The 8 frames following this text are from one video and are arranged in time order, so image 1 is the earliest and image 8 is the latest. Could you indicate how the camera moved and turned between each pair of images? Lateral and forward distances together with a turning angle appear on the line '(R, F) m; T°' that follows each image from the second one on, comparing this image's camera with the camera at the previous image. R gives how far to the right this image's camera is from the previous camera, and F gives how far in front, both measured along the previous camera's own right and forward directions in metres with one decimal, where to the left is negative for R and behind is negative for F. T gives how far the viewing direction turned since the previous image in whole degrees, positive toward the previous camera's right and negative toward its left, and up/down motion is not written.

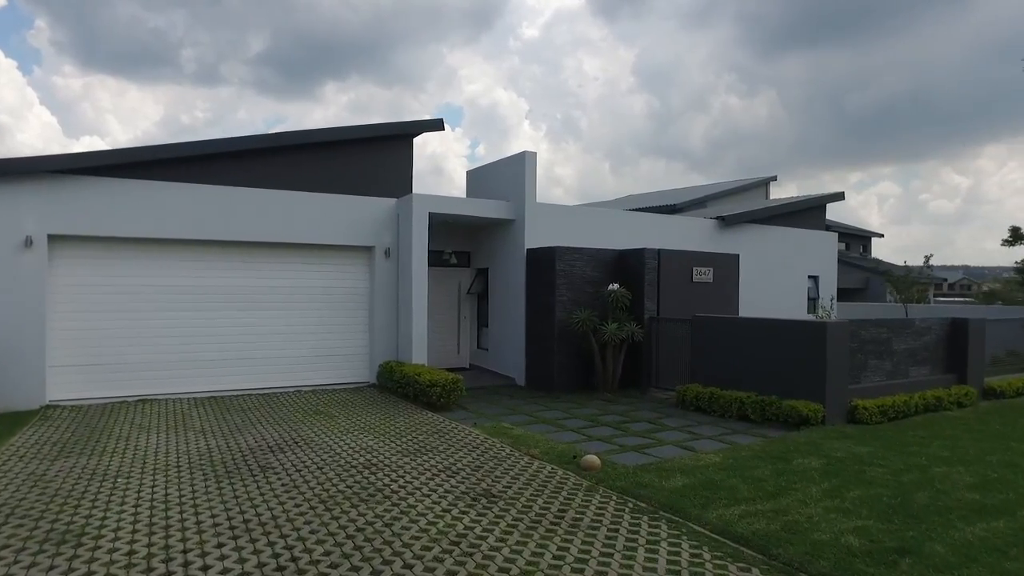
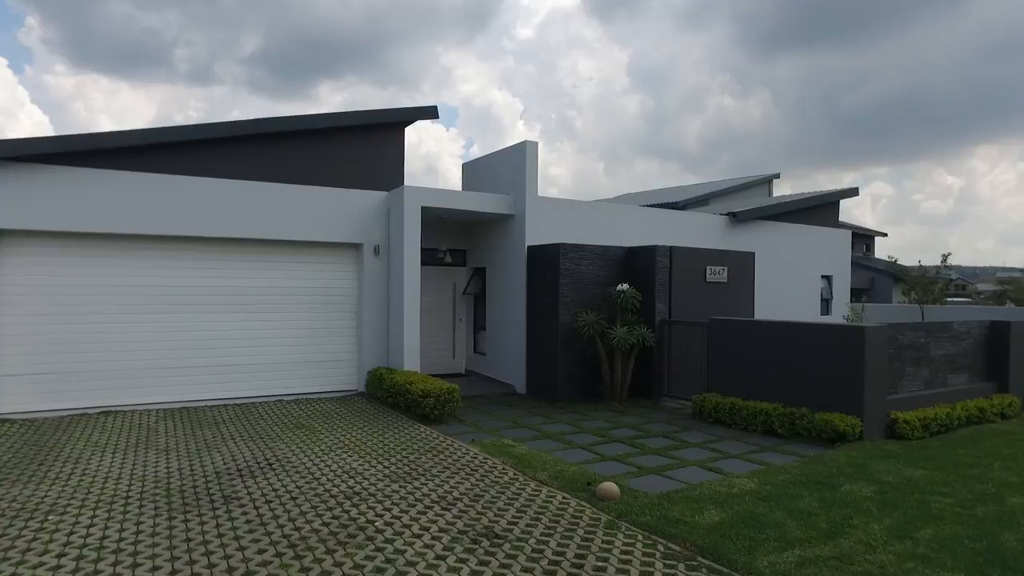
(-0.1, +0.8) m; 0°
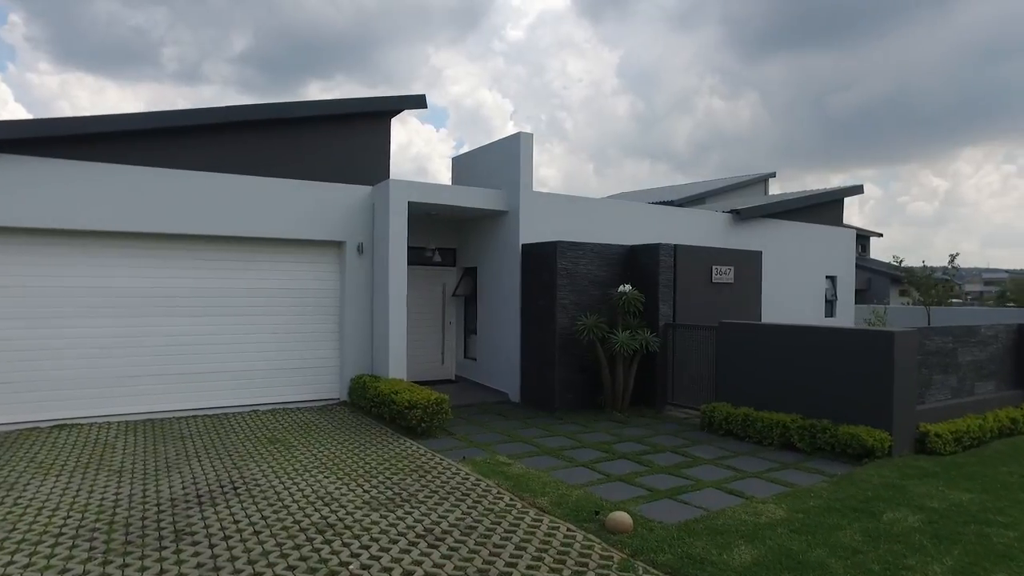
(0.0, +0.7) m; +1°
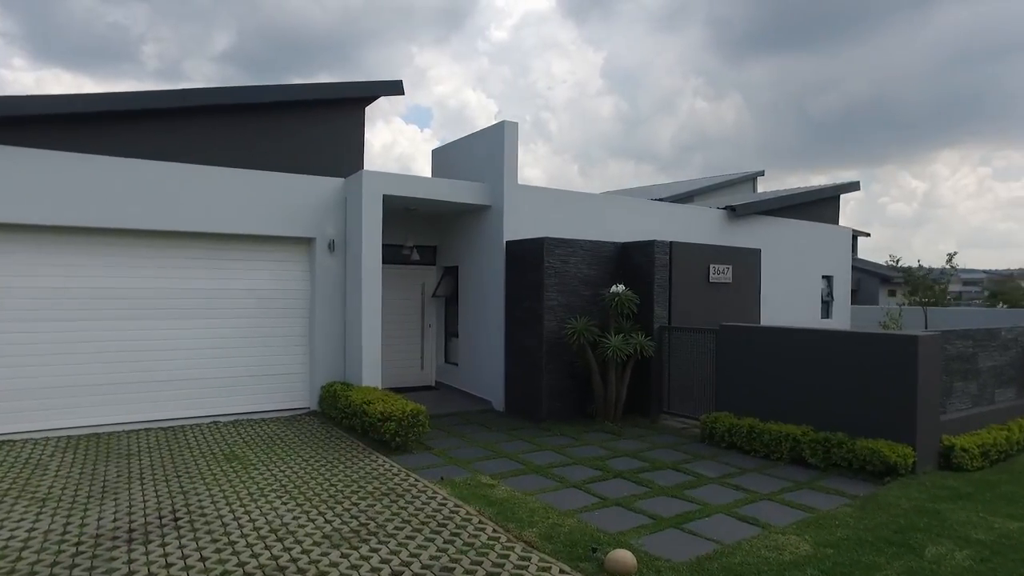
(0.0, +0.7) m; +1°
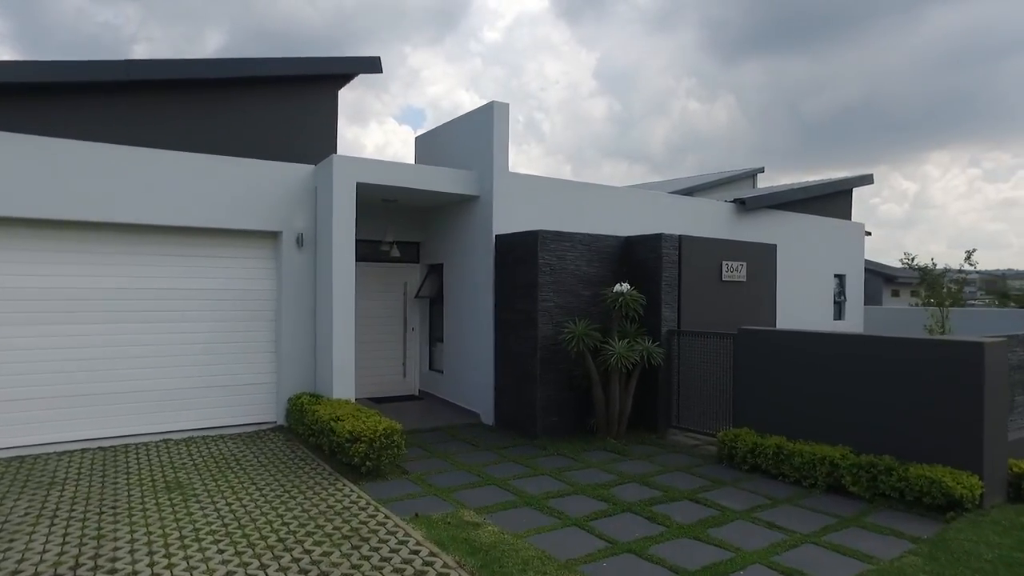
(0.0, +1.0) m; +1°
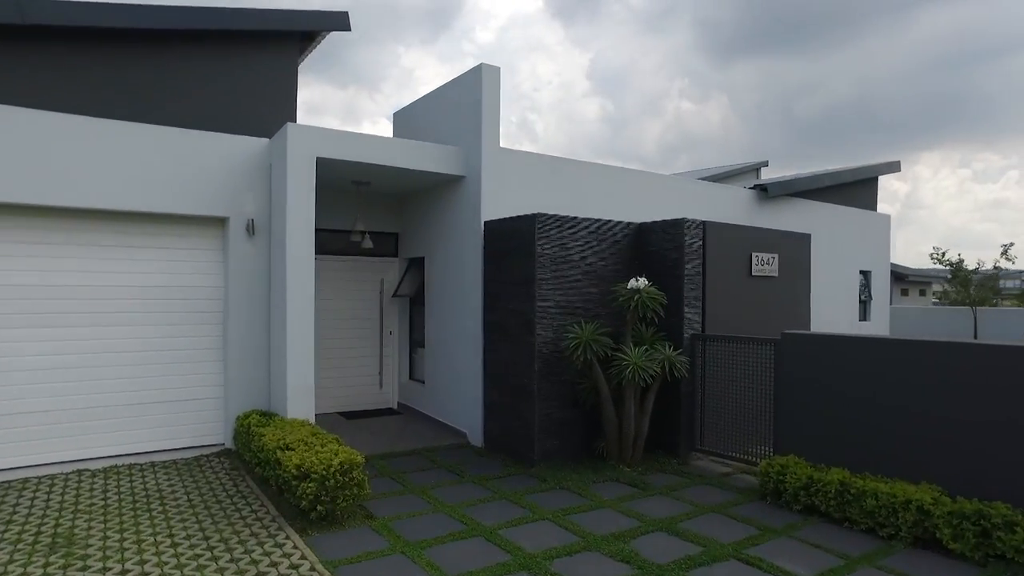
(0.0, +1.3) m; +1°
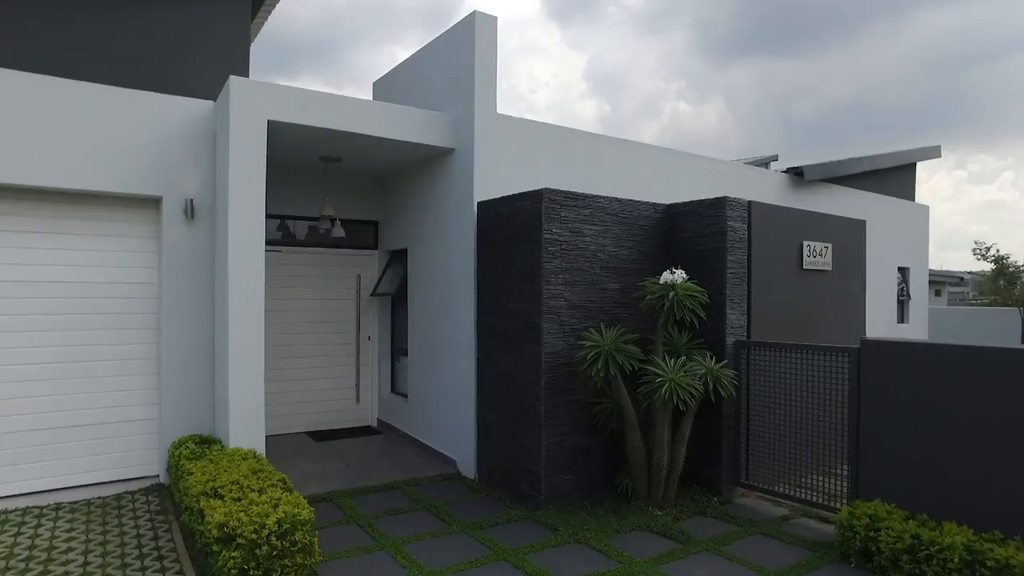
(0.0, +1.3) m; 0°
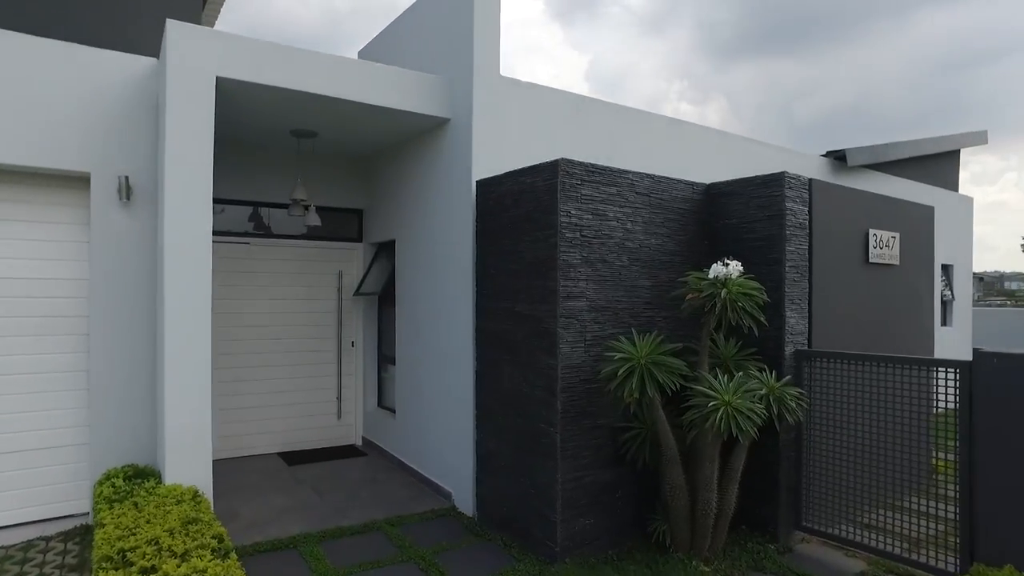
(0.0, +1.0) m; 0°
